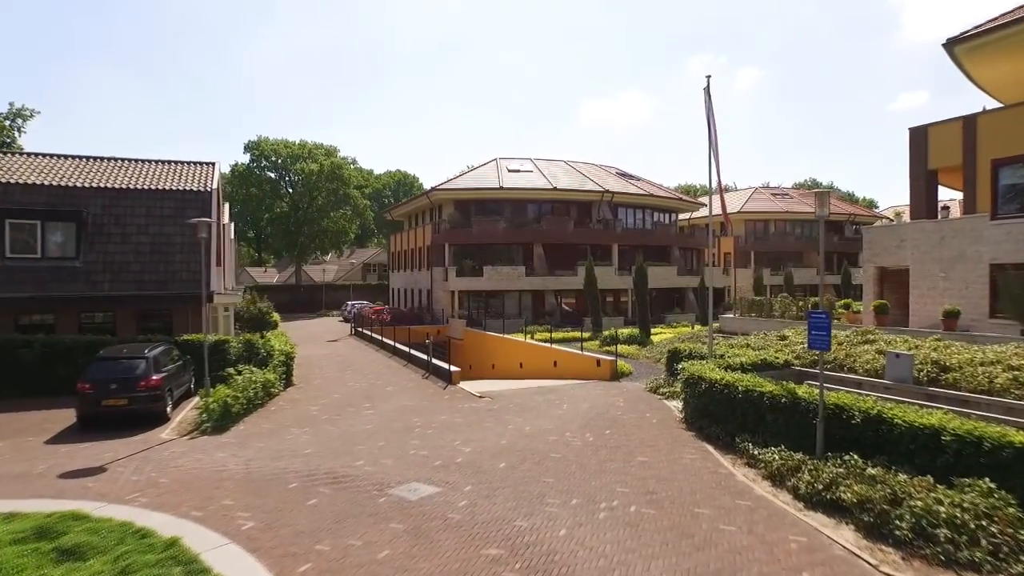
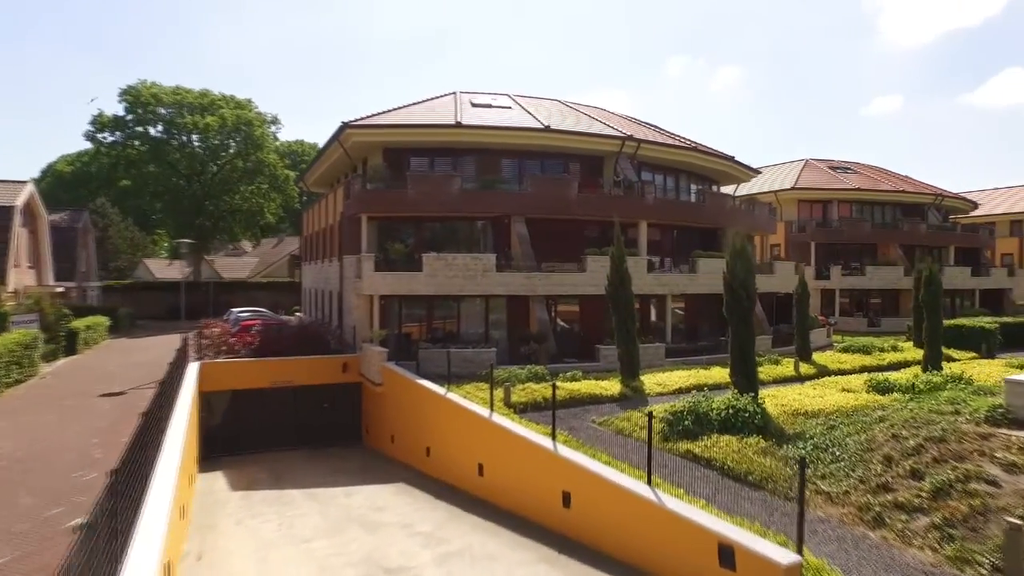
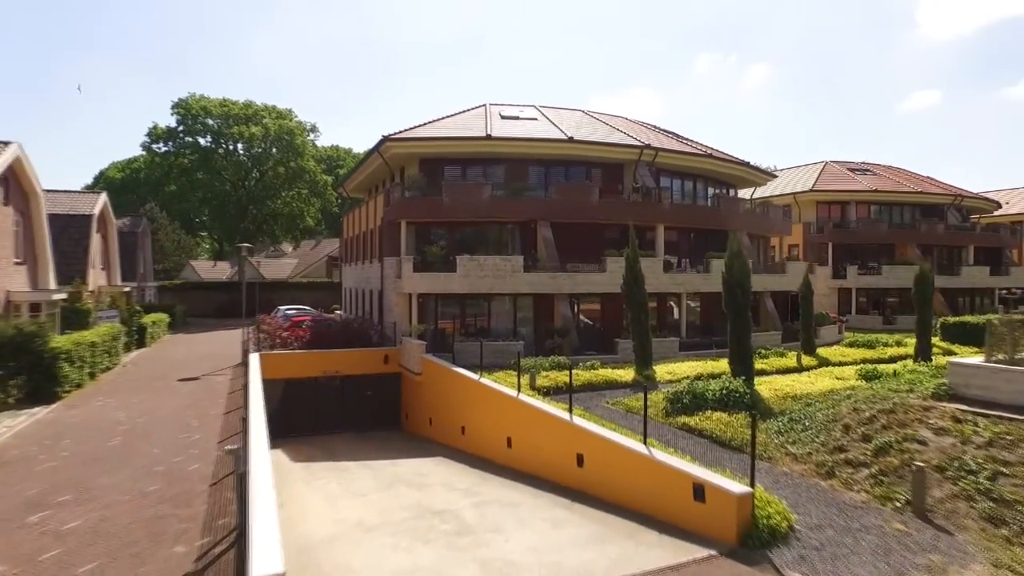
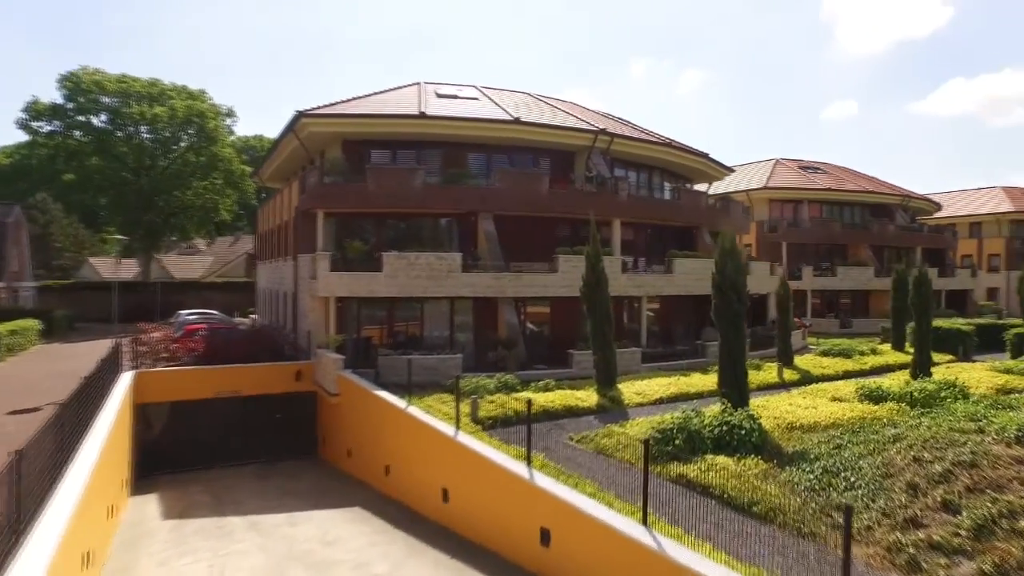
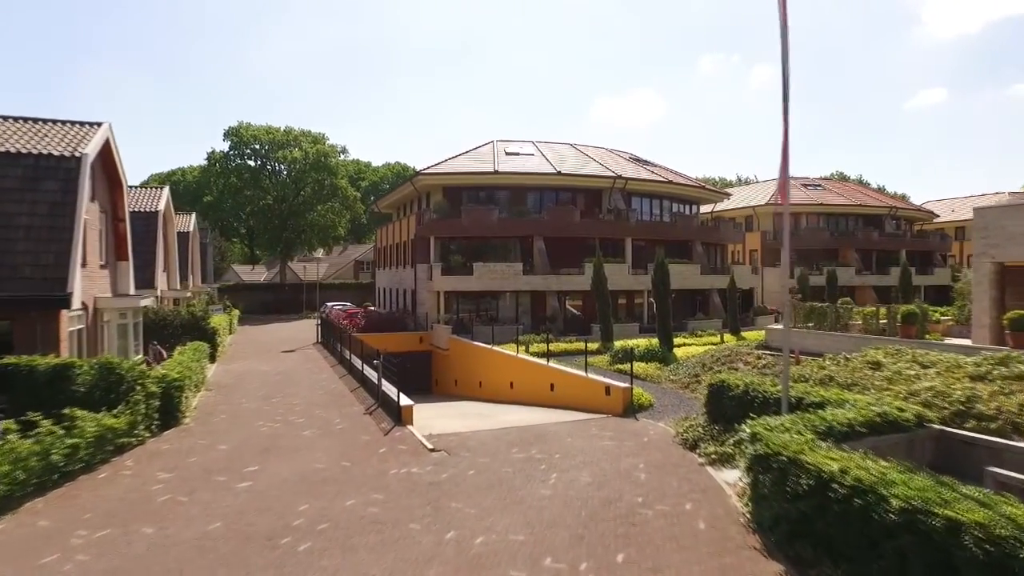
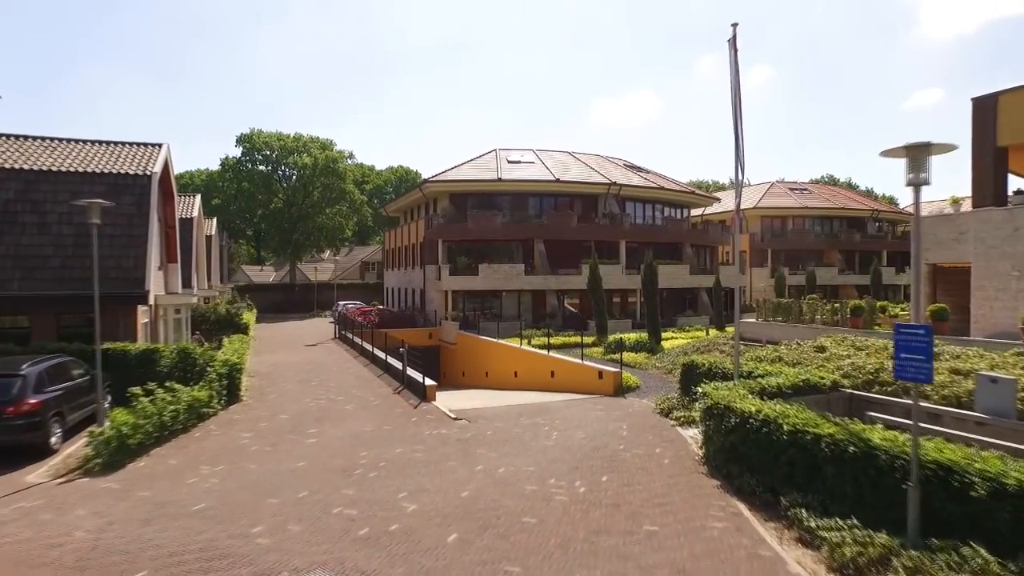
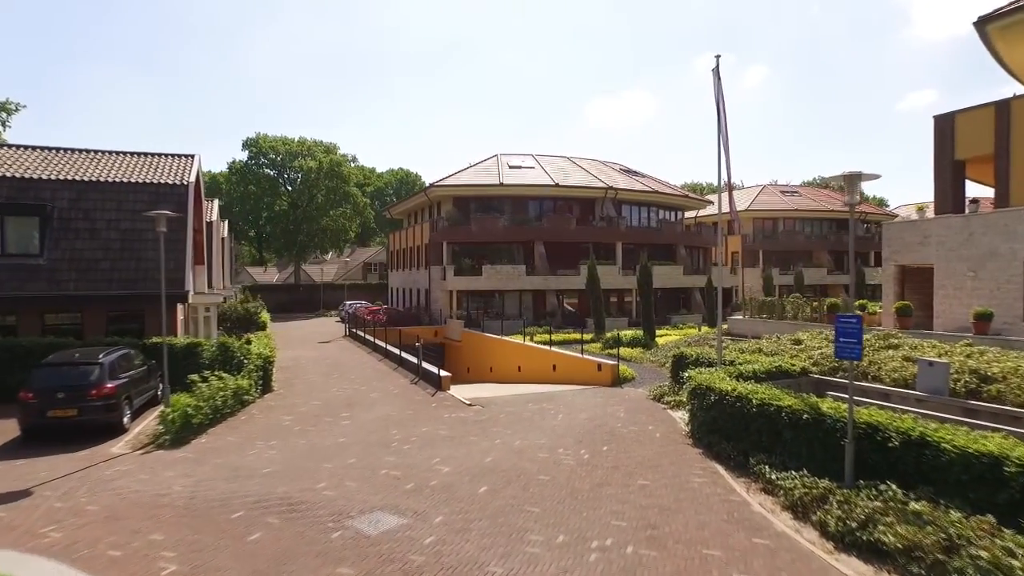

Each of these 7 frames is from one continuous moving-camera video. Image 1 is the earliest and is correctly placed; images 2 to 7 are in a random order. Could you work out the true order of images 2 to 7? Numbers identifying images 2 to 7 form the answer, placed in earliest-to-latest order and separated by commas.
7, 6, 5, 3, 2, 4
